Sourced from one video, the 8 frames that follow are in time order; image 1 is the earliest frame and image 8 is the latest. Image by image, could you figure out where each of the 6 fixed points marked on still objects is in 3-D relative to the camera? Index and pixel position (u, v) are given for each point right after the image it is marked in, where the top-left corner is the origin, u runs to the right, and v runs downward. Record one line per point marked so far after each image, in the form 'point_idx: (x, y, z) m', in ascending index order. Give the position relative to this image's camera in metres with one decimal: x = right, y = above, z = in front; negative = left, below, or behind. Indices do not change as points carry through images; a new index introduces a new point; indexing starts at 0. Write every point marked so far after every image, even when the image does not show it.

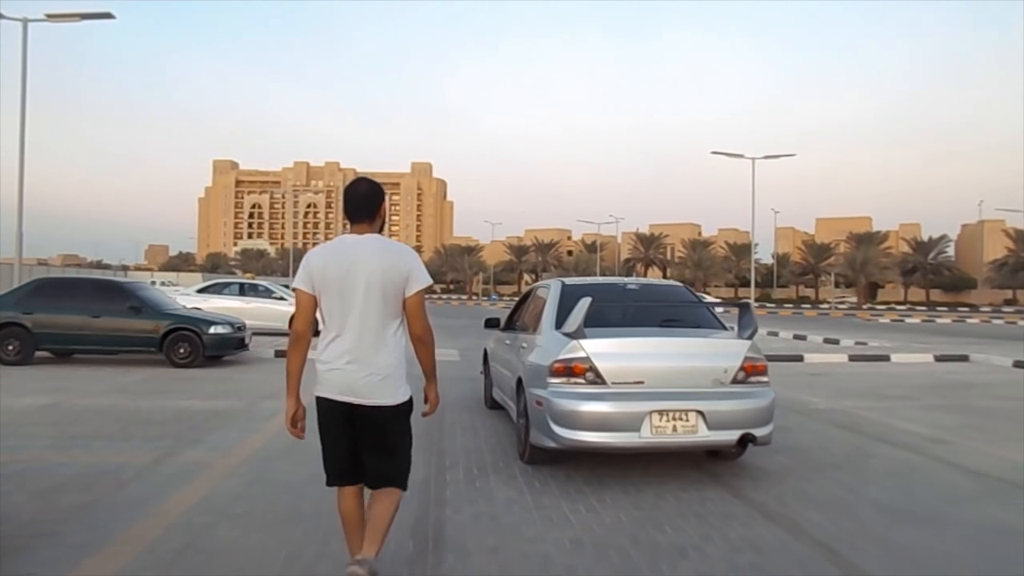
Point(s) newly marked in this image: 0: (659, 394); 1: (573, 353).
0: (+1.4, -1.0, +6.1) m
1: (+0.6, -0.7, +6.2) m
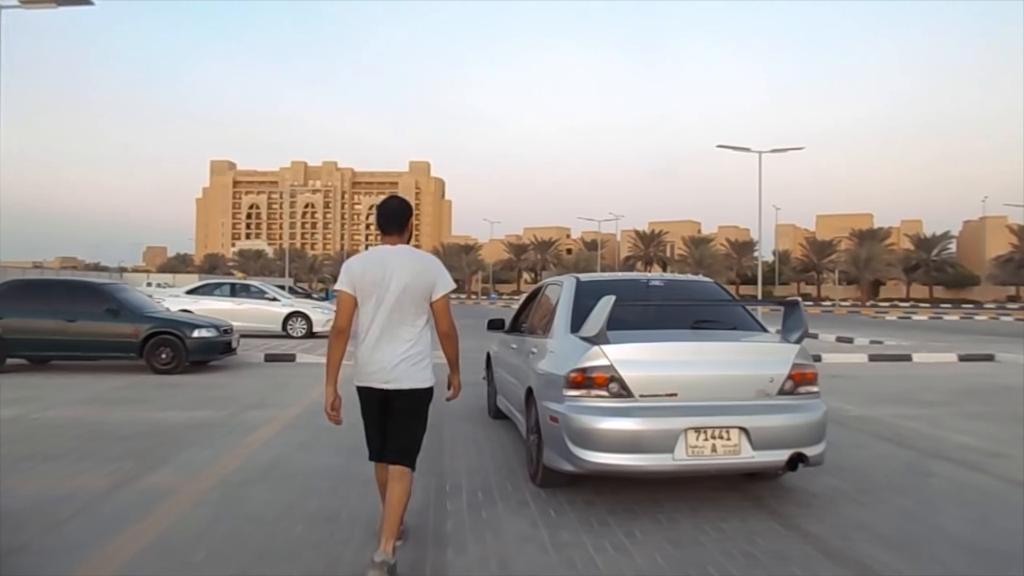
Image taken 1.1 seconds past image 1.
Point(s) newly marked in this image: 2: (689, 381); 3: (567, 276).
0: (+1.5, -1.0, +5.2) m
1: (+0.7, -0.6, +5.3) m
2: (+1.5, -0.8, +5.2) m
3: (+0.6, +0.1, +6.8) m
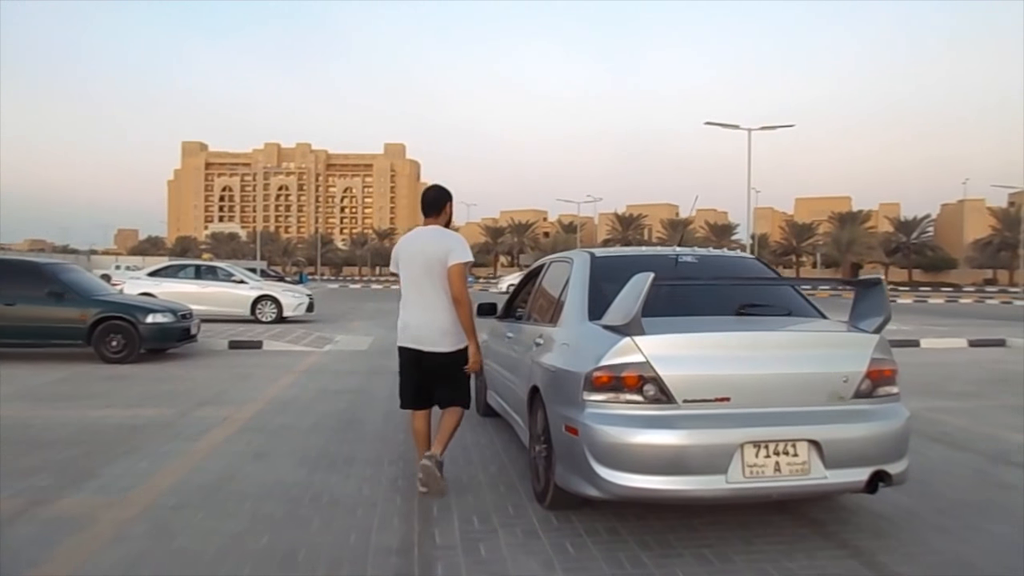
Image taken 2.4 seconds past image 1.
0: (+1.6, -0.8, +4.1) m
1: (+0.8, -0.5, +4.1) m
2: (+1.5, -0.6, +4.1) m
3: (+0.6, +0.3, +5.6) m
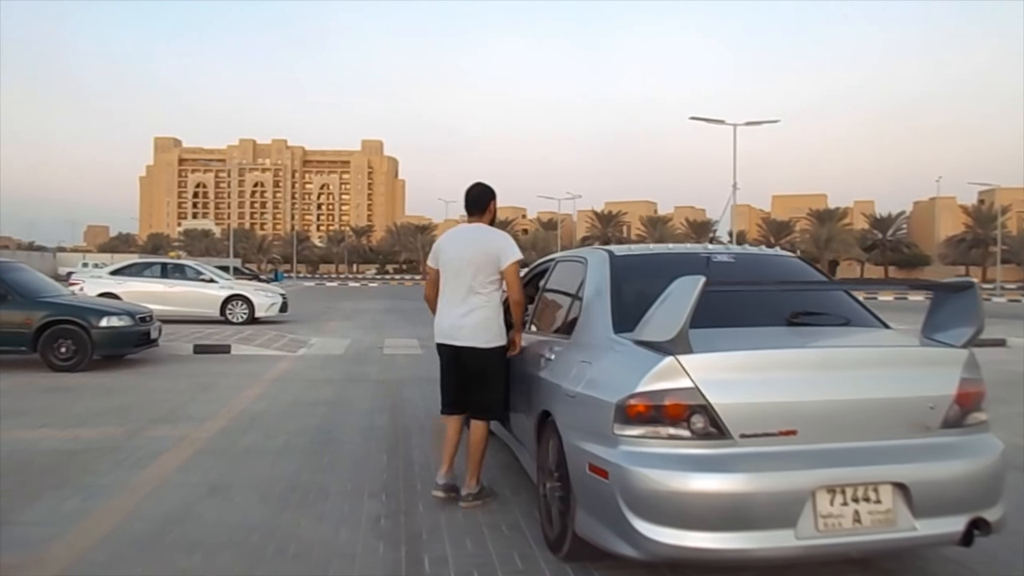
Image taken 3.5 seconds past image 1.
0: (+1.7, -0.9, +3.3) m
1: (+0.8, -0.5, +3.3) m
2: (+1.6, -0.7, +3.3) m
3: (+0.6, +0.3, +4.8) m
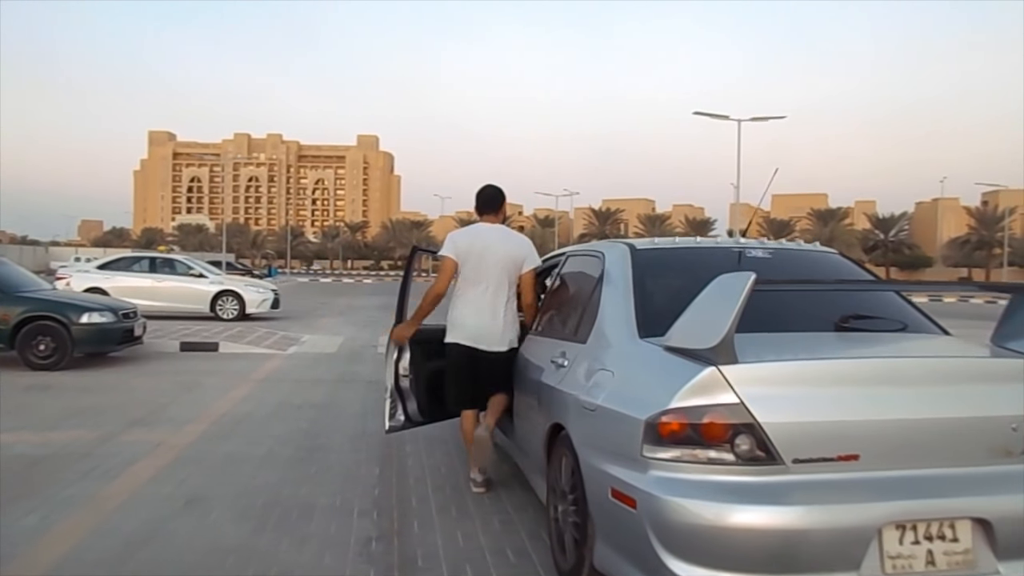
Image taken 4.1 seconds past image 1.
0: (+1.7, -0.9, +2.8) m
1: (+0.9, -0.5, +2.8) m
2: (+1.7, -0.7, +2.8) m
3: (+0.7, +0.3, +4.3) m
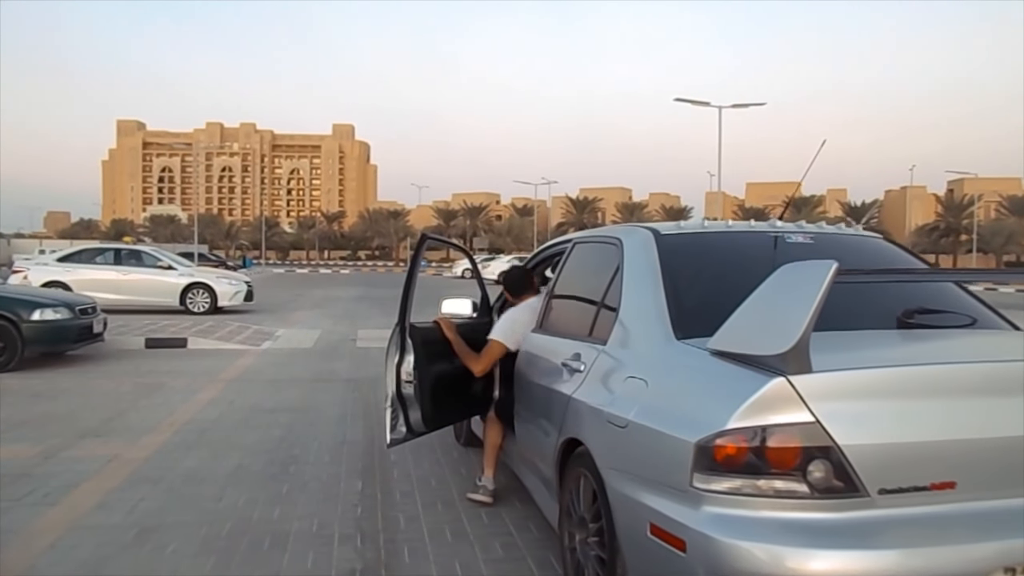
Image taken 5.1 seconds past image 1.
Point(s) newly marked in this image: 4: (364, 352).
0: (+1.8, -0.8, +2.3) m
1: (+1.0, -0.5, +2.3) m
2: (+1.8, -0.6, +2.3) m
3: (+0.7, +0.4, +3.7) m
4: (-3.1, -1.3, +13.0) m
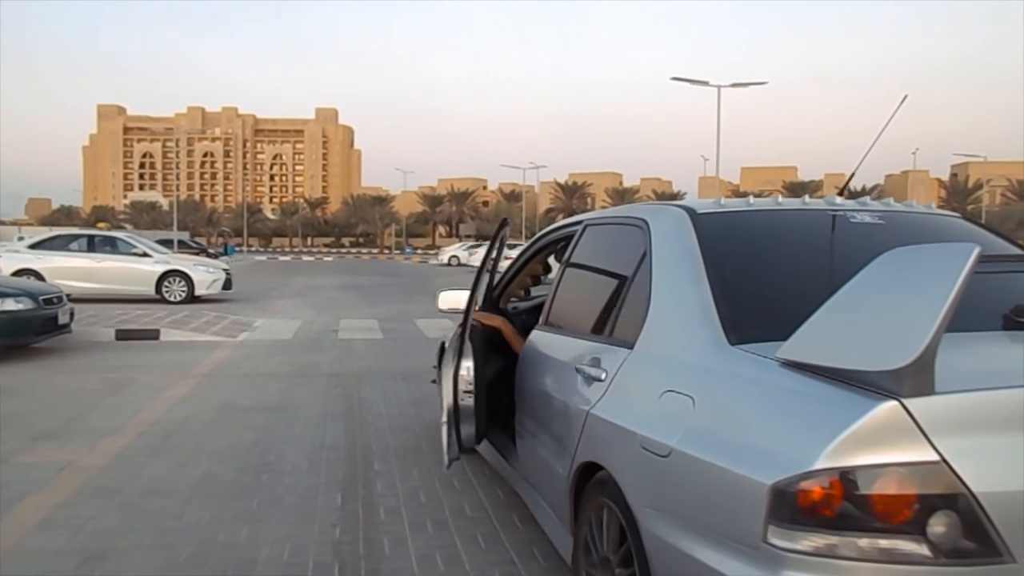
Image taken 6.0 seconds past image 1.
0: (+1.9, -0.8, +1.8) m
1: (+1.0, -0.5, +1.7) m
2: (+1.8, -0.6, +1.8) m
3: (+0.7, +0.4, +3.1) m
4: (-3.3, -1.1, +12.3) m
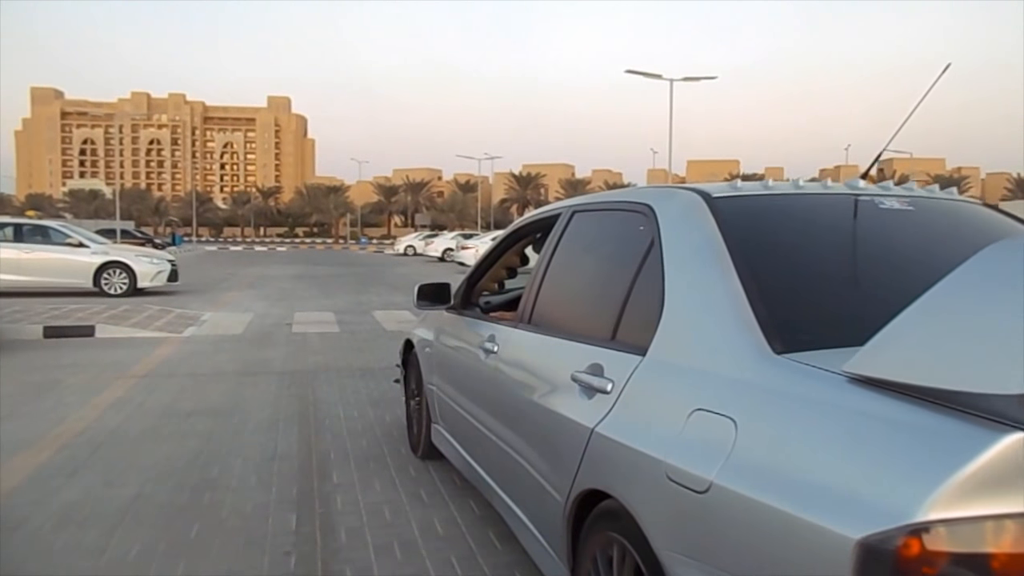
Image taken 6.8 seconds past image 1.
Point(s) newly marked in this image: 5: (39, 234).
0: (+1.9, -0.8, +1.5) m
1: (+1.1, -0.5, +1.3) m
2: (+1.8, -0.6, +1.5) m
3: (+0.6, +0.4, +2.7) m
4: (-3.9, -0.9, +11.7) m
5: (-13.6, +1.5, +17.6) m
